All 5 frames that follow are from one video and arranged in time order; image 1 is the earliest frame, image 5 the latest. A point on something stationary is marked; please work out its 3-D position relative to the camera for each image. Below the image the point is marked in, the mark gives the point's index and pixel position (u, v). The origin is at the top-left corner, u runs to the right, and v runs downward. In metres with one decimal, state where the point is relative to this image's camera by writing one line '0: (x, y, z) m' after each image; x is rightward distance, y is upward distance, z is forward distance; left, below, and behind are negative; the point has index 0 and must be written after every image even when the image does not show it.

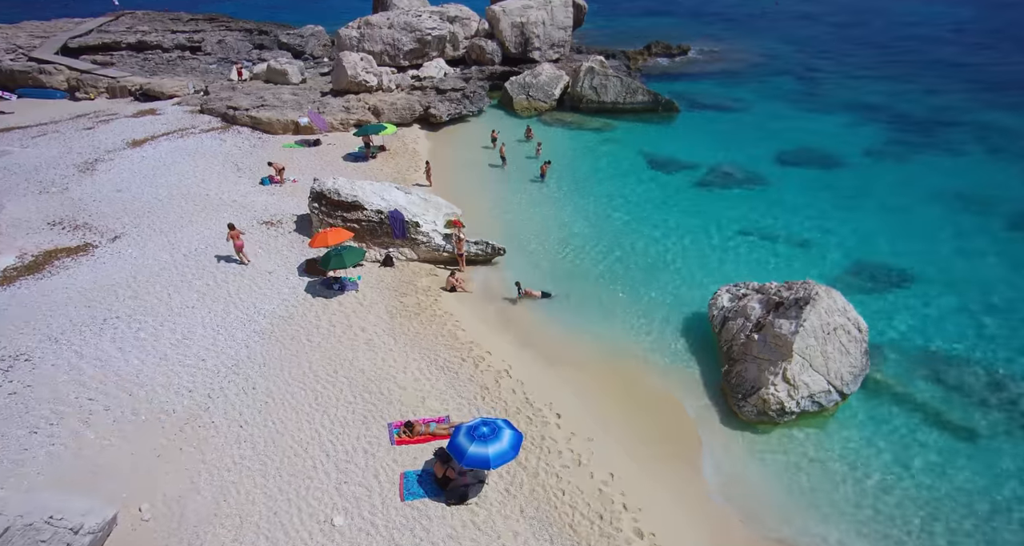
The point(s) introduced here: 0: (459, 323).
0: (-1.7, -1.6, +18.0) m
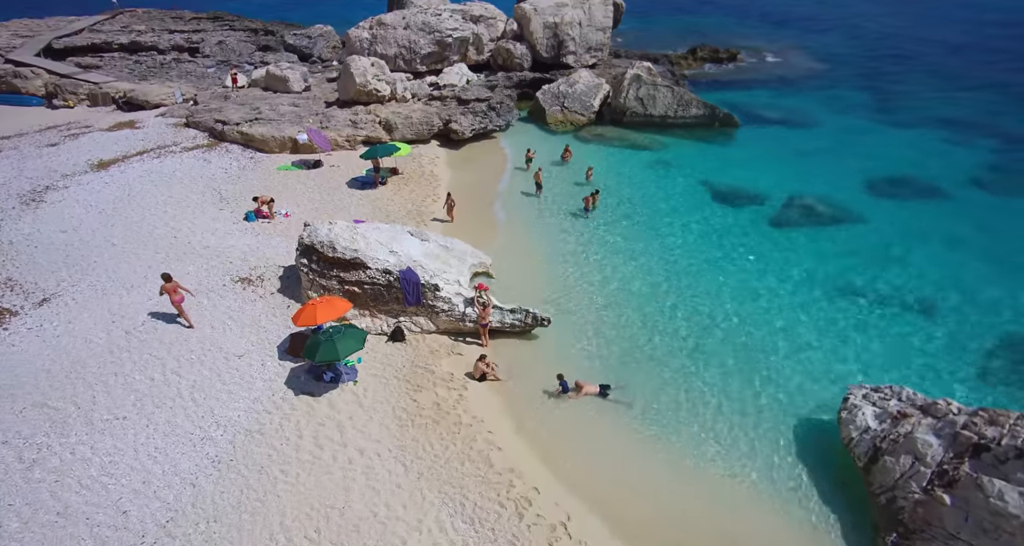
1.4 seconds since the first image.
0: (-0.5, -3.8, +13.1) m
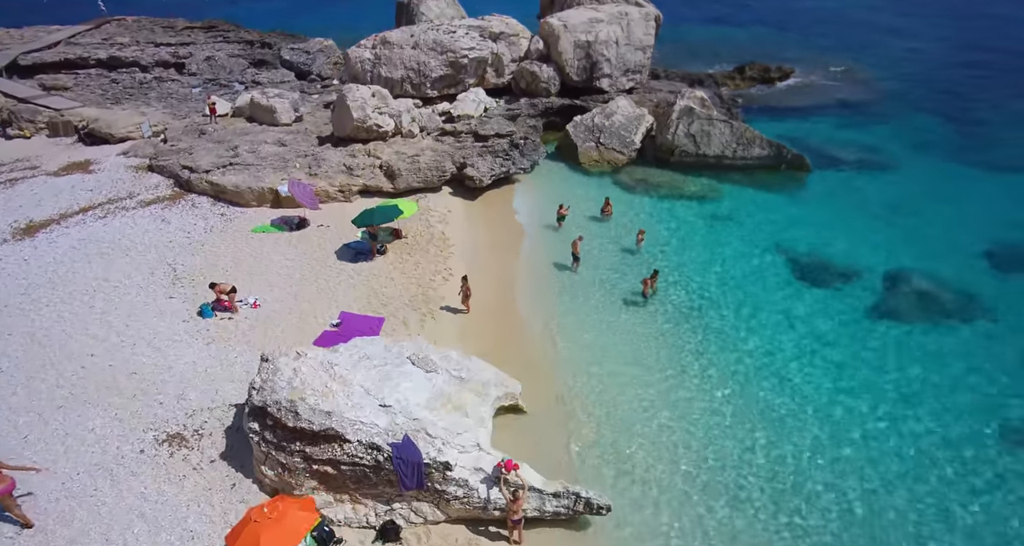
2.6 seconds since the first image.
0: (+0.3, -7.0, +8.1) m
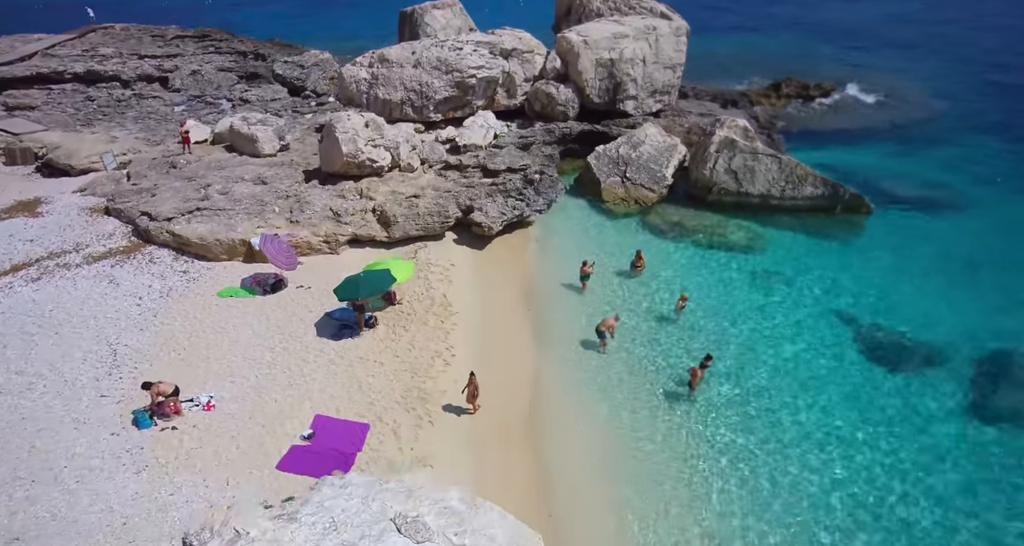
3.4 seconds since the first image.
0: (+0.6, -9.3, +4.6) m
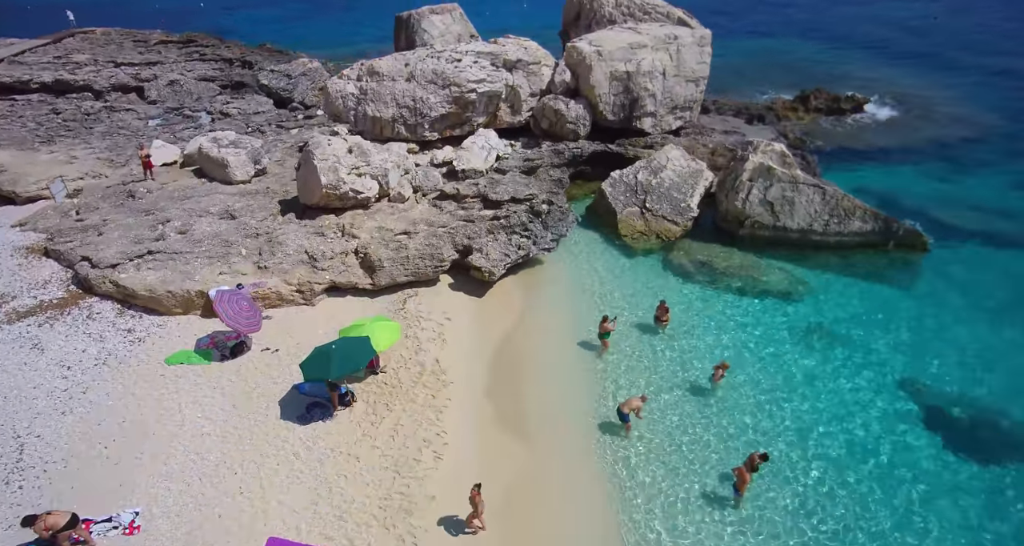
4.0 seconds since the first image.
0: (+0.7, -10.9, +1.7) m
